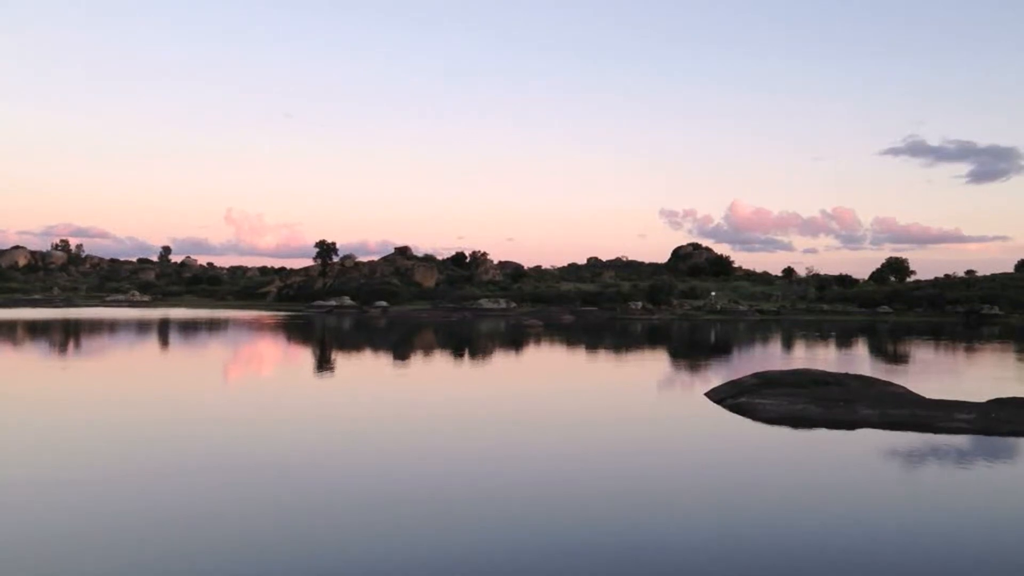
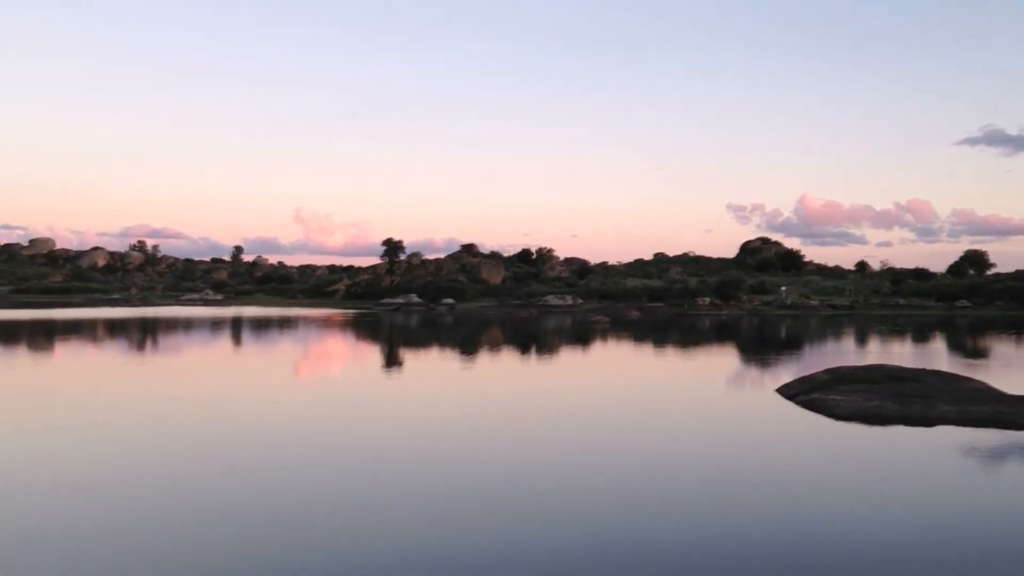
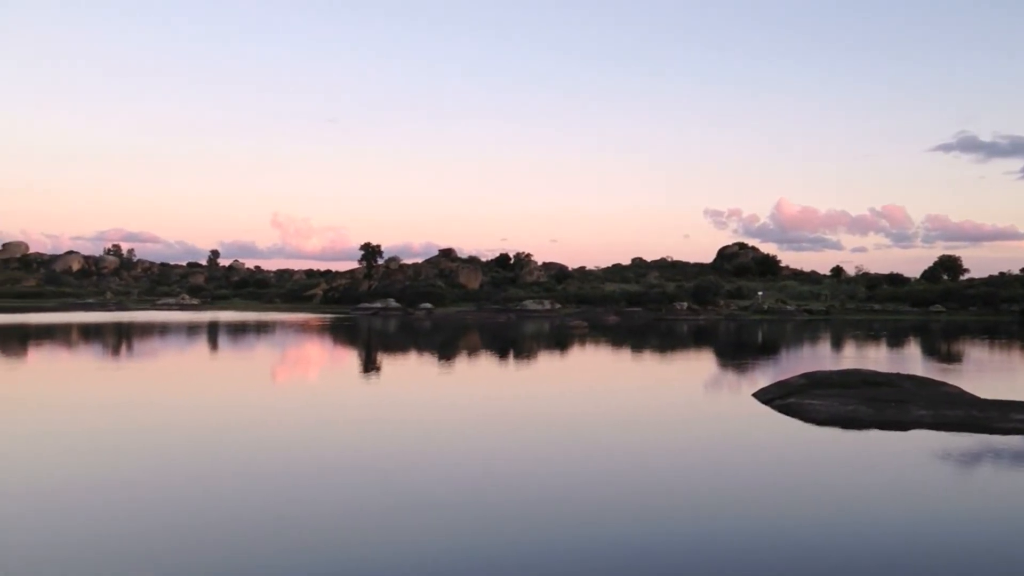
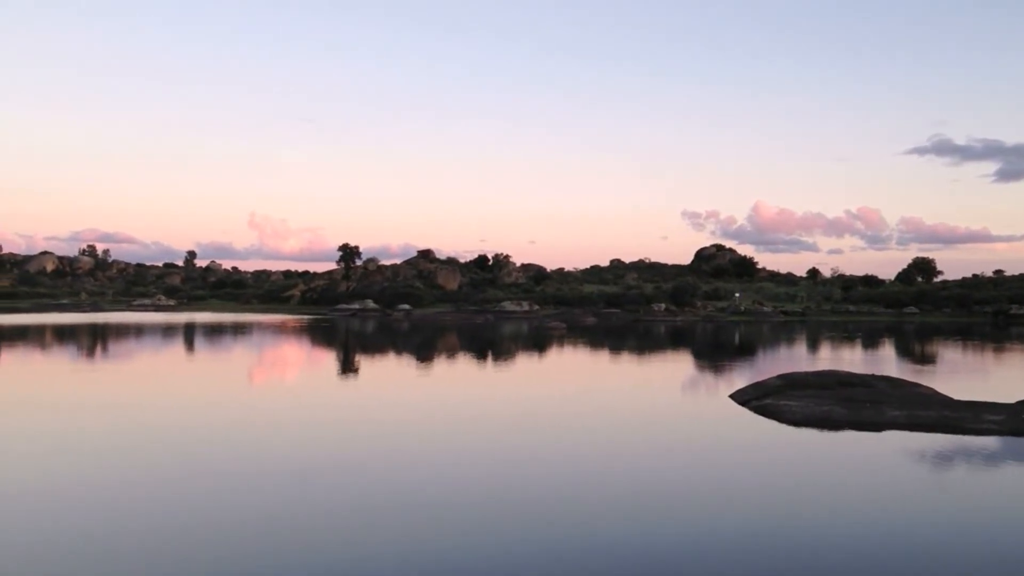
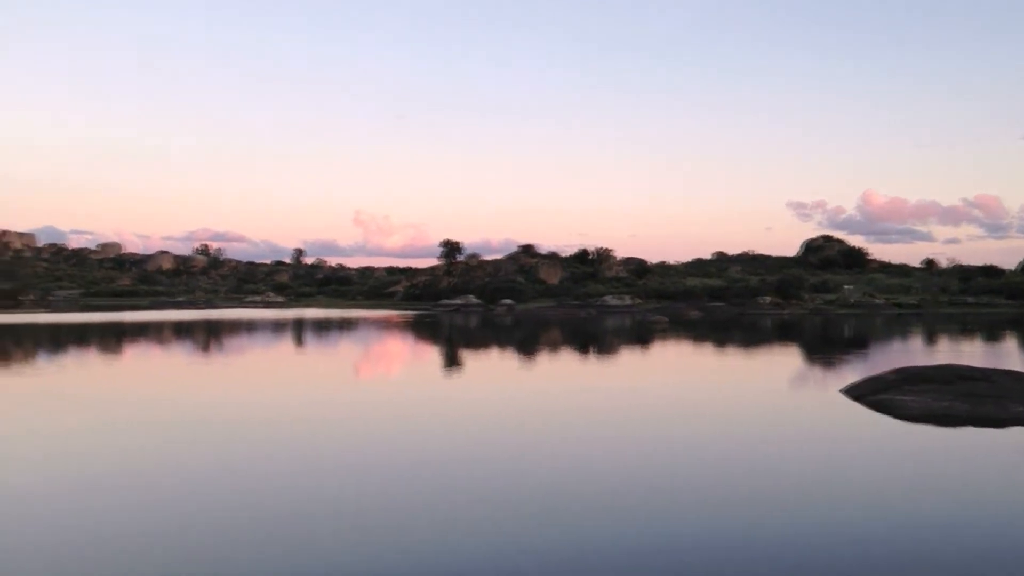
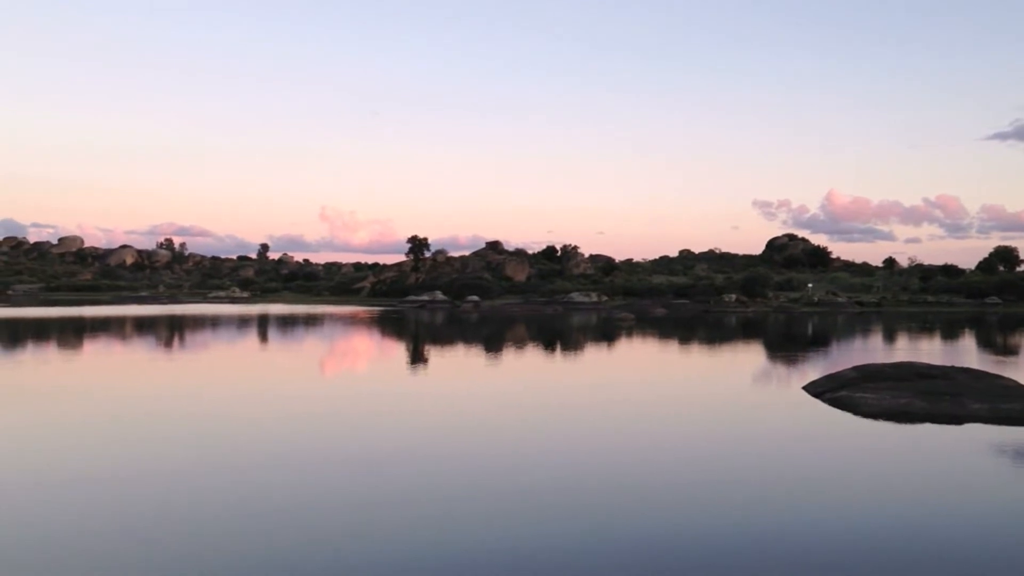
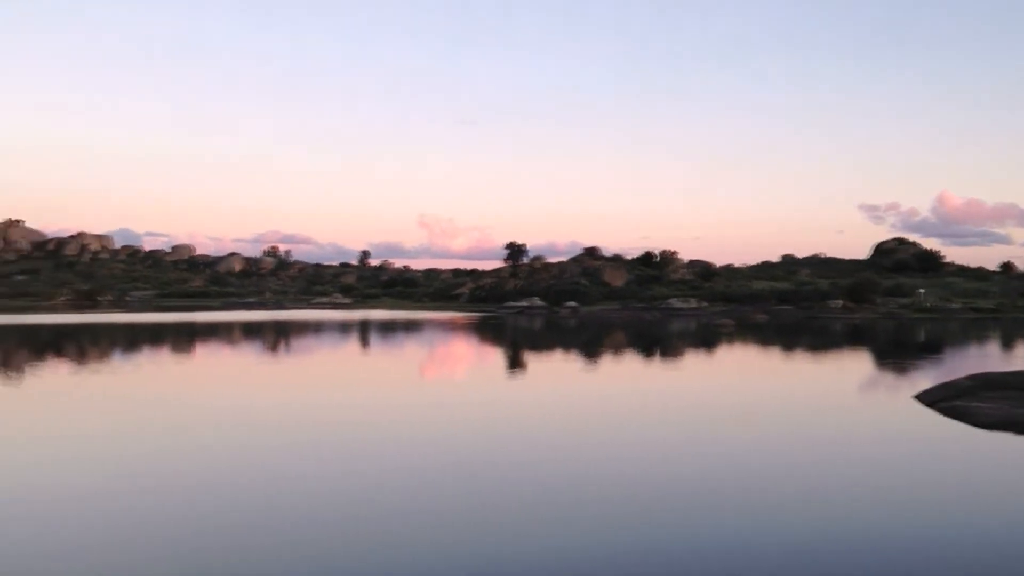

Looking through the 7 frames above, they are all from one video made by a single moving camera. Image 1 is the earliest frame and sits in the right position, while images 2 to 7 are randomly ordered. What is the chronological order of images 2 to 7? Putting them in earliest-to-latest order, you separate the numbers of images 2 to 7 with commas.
4, 3, 2, 6, 5, 7
